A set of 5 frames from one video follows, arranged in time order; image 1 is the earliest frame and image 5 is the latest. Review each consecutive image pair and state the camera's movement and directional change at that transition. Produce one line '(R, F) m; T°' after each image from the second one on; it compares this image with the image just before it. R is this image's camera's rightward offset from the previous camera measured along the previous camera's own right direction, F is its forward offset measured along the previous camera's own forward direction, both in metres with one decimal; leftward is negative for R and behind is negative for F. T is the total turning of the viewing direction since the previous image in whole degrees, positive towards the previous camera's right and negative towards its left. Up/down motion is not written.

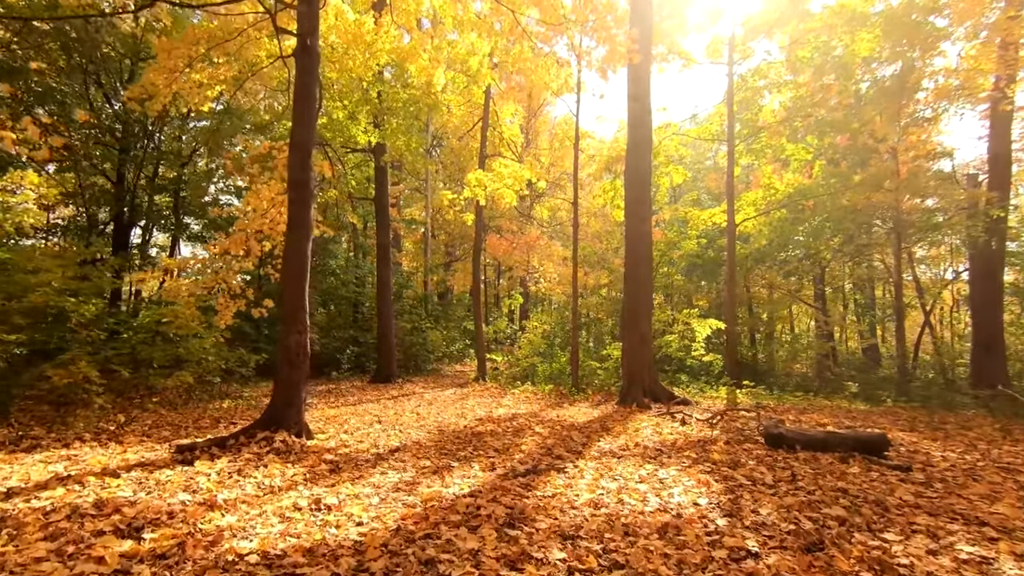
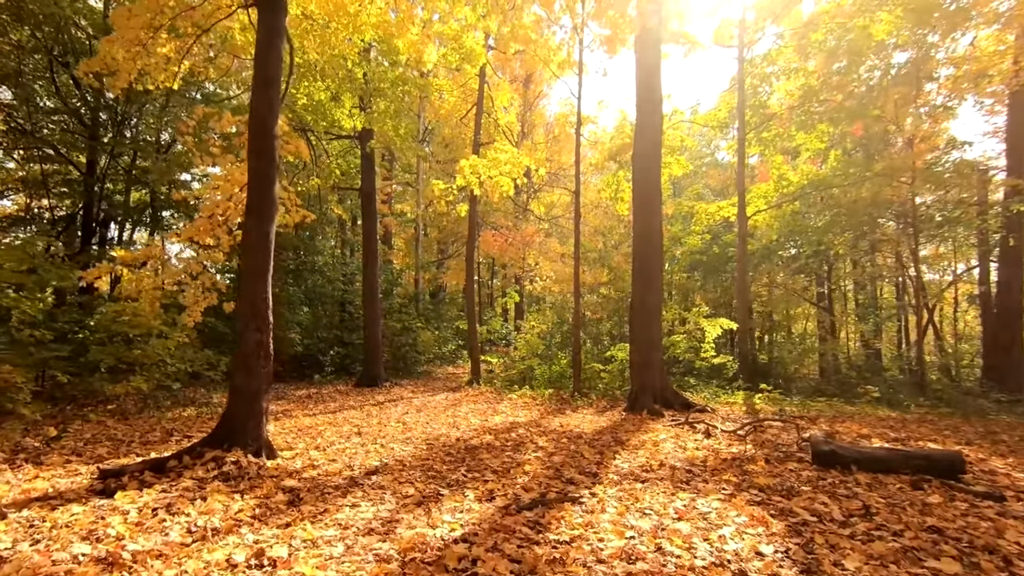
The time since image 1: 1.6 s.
(-0.1, +0.9) m; +1°
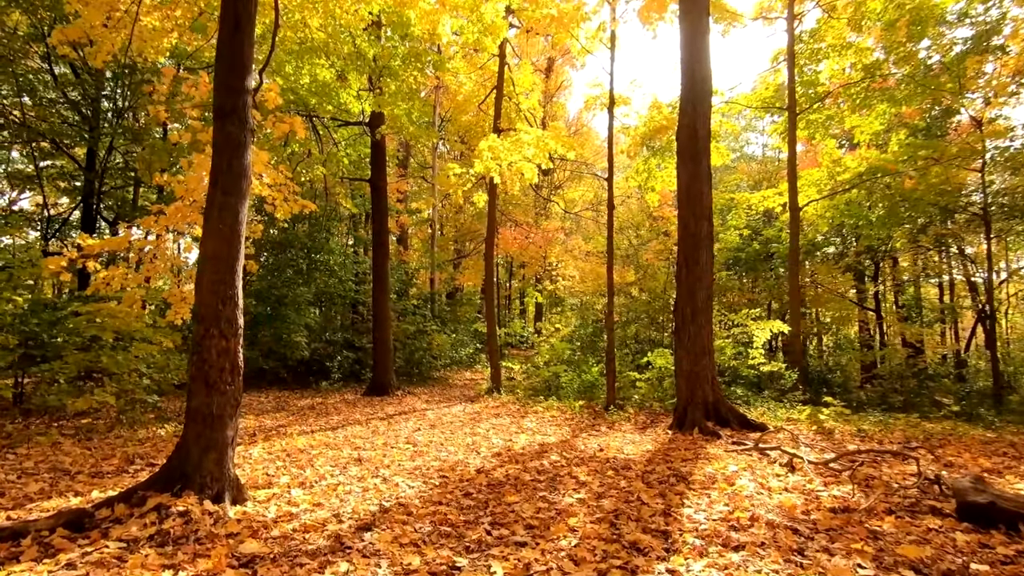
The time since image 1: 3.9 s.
(-0.1, +1.1) m; -2°
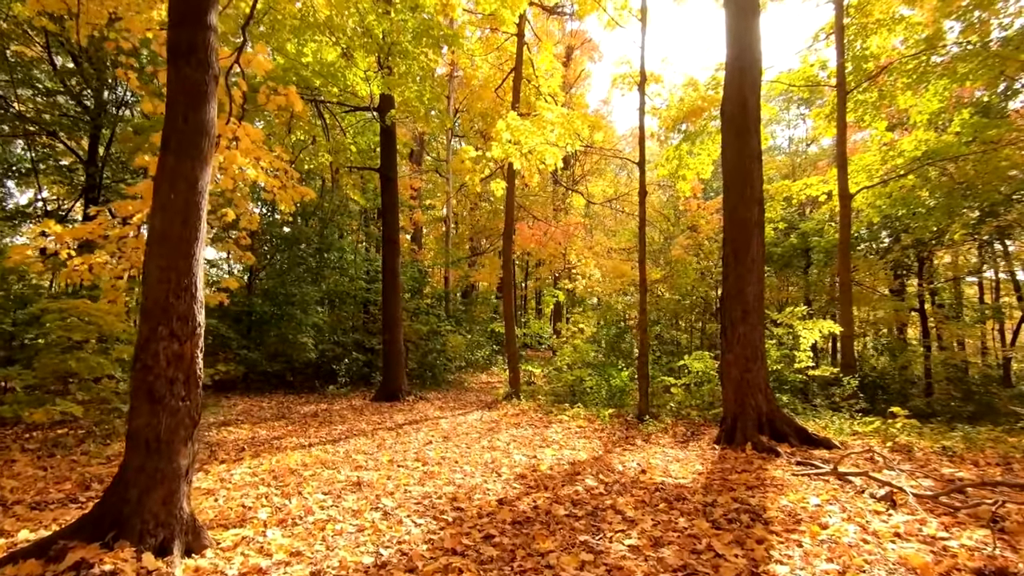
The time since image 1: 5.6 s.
(-0.1, +0.8) m; -2°
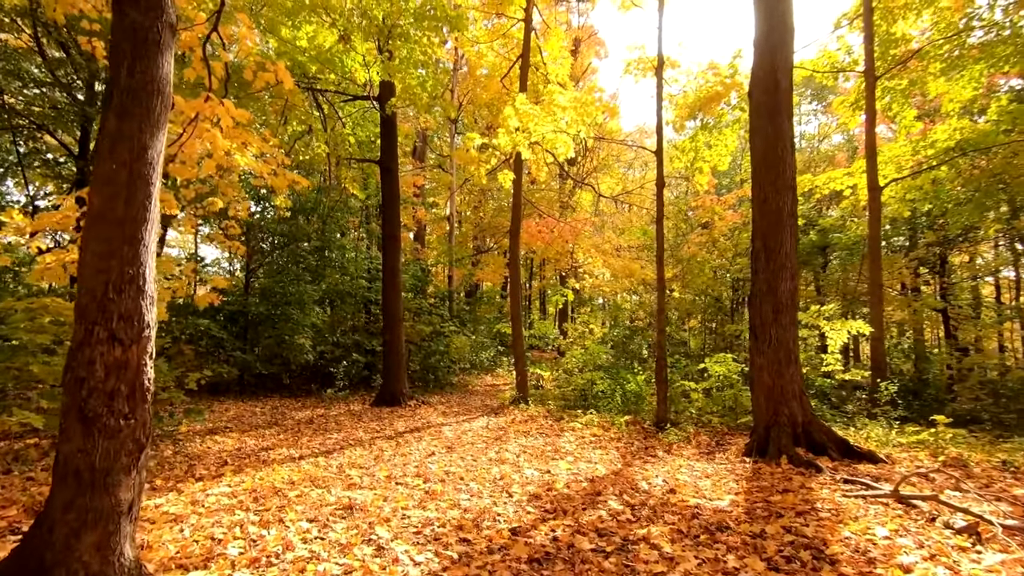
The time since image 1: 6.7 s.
(-0.1, +0.5) m; 0°
